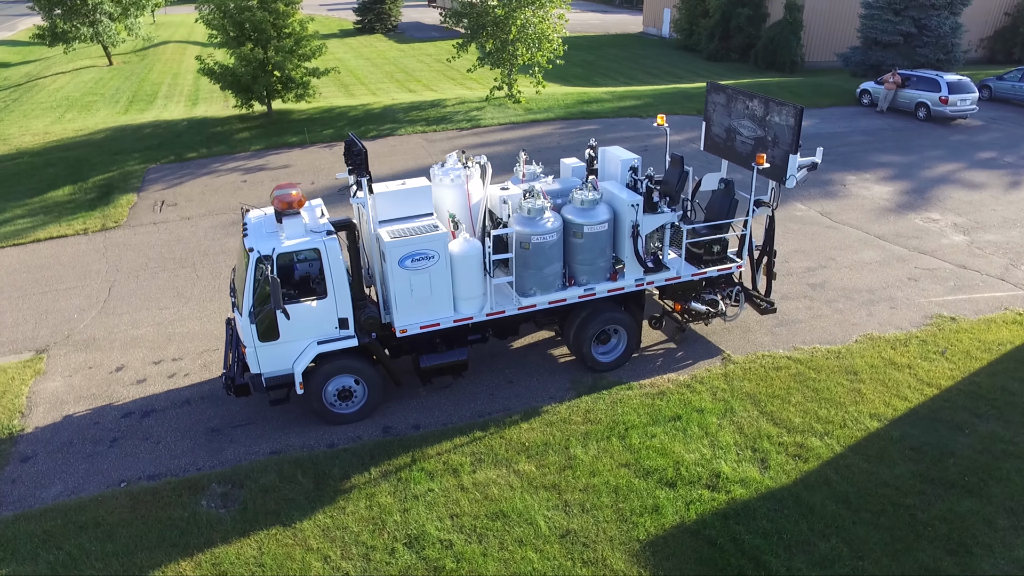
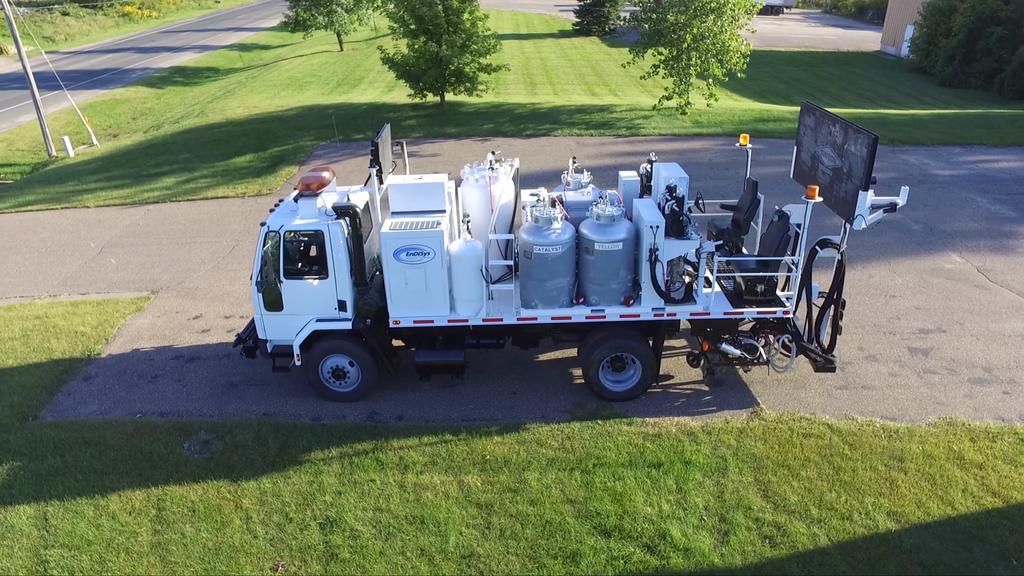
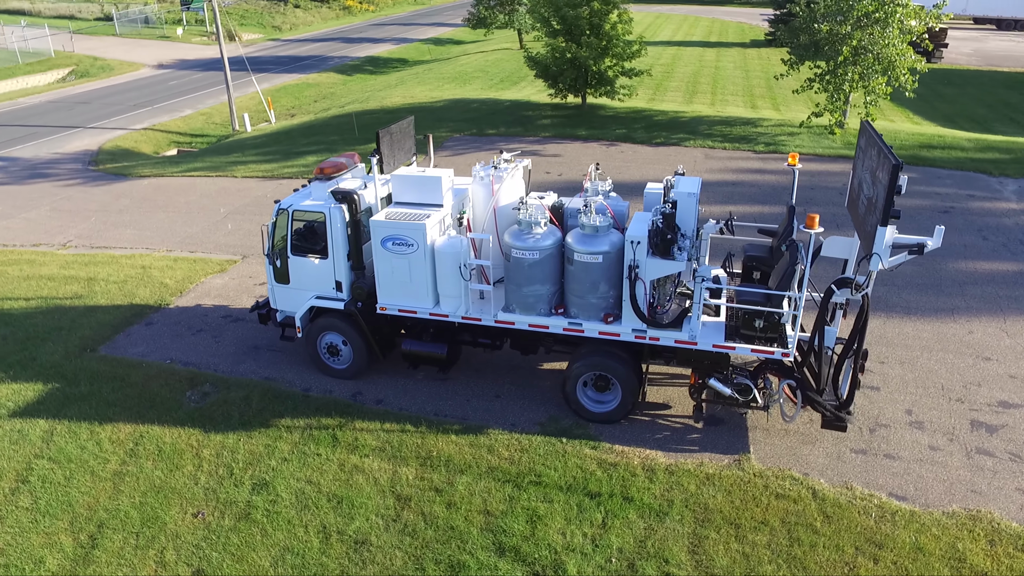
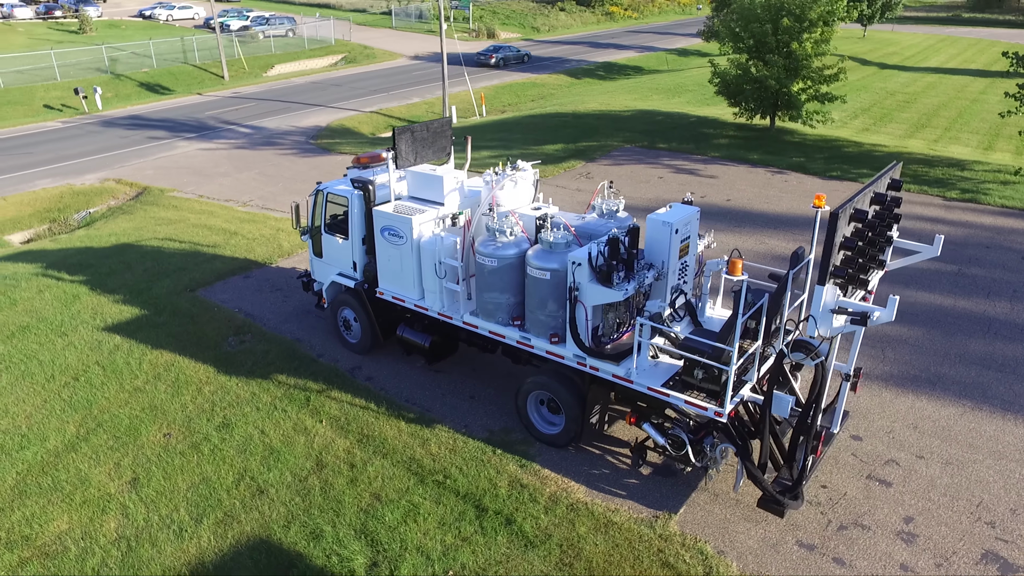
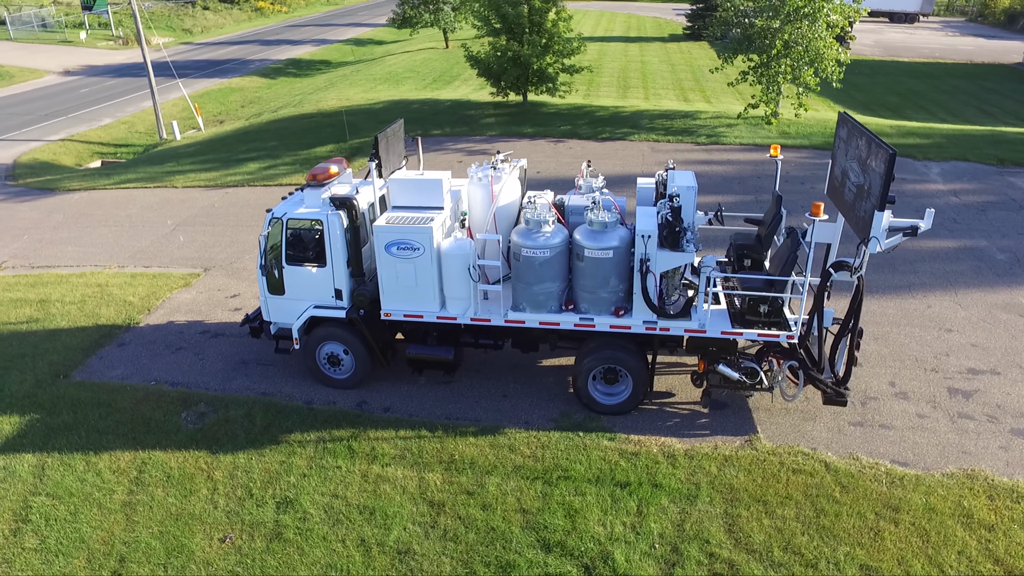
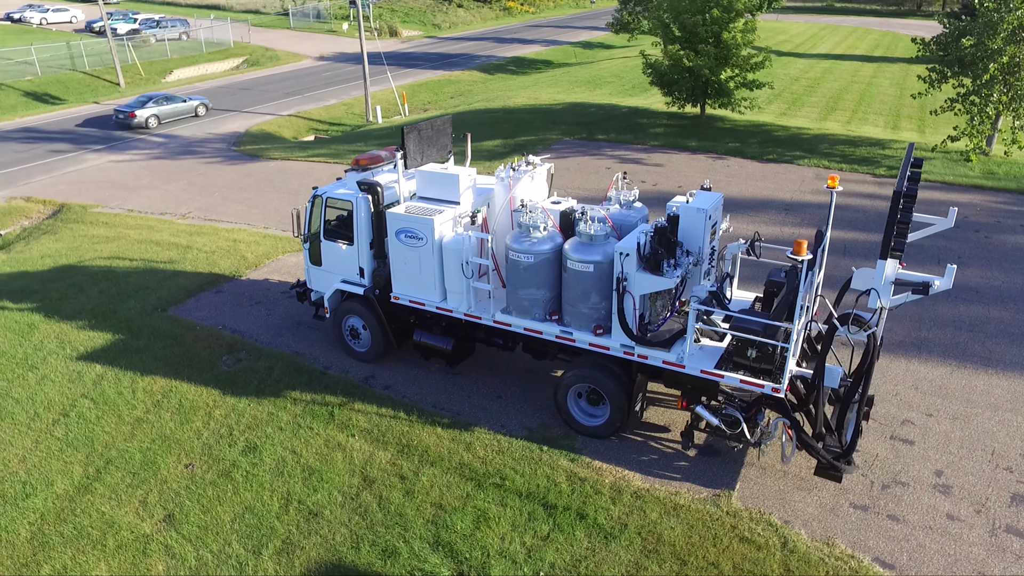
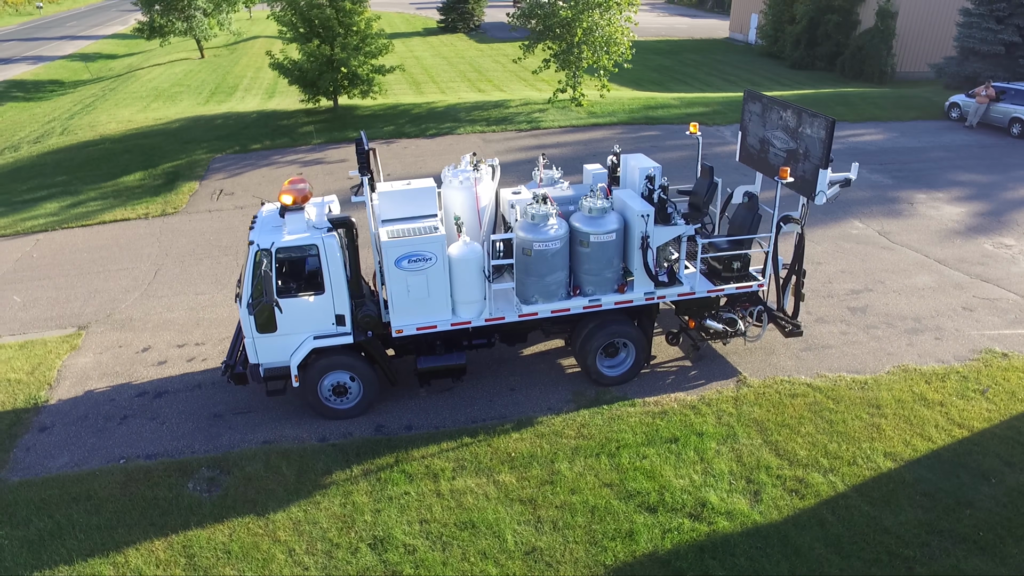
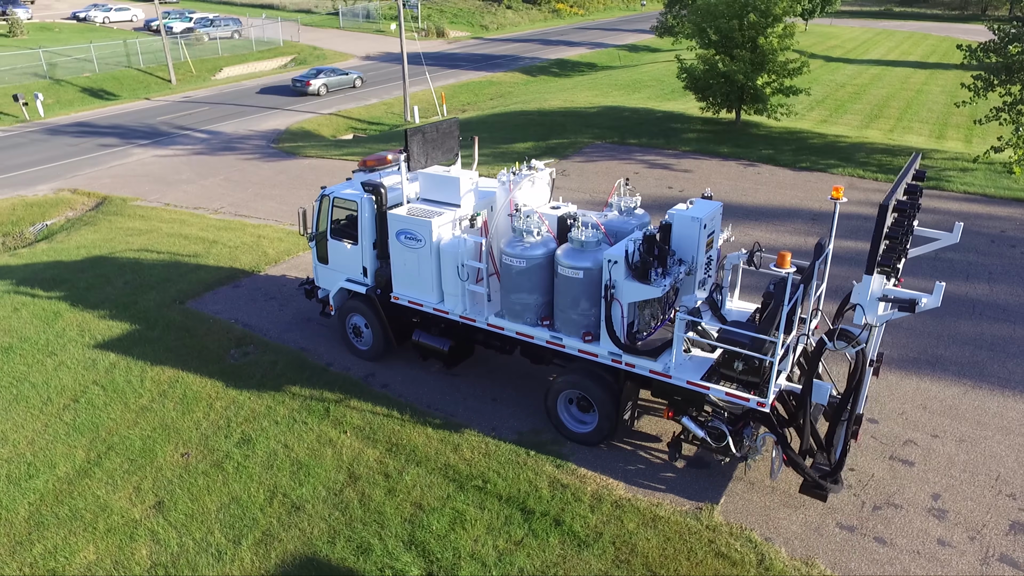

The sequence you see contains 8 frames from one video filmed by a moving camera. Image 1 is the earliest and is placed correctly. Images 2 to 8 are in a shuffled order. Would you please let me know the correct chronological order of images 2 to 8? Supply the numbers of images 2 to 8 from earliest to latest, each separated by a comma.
7, 2, 5, 3, 6, 8, 4
